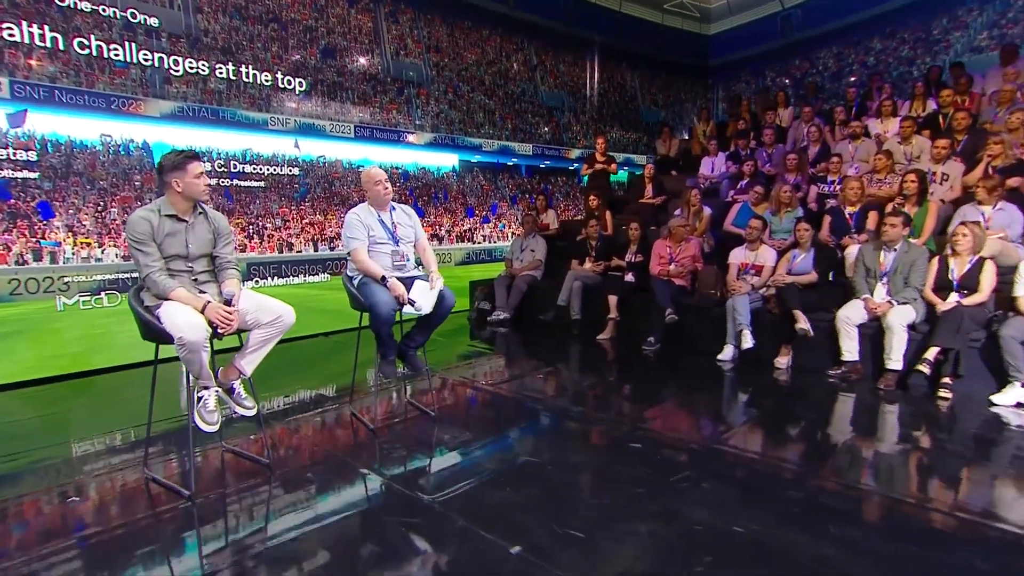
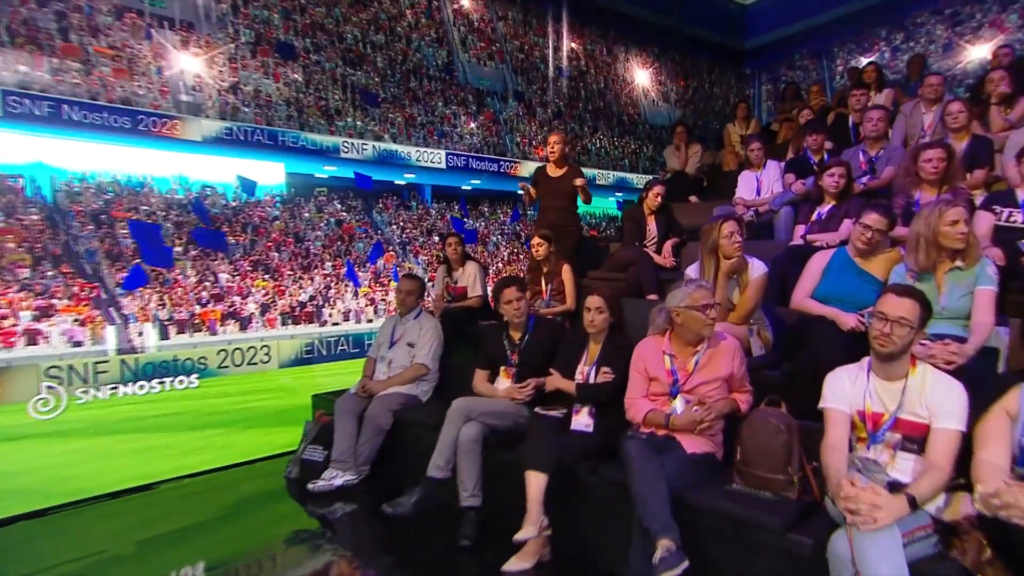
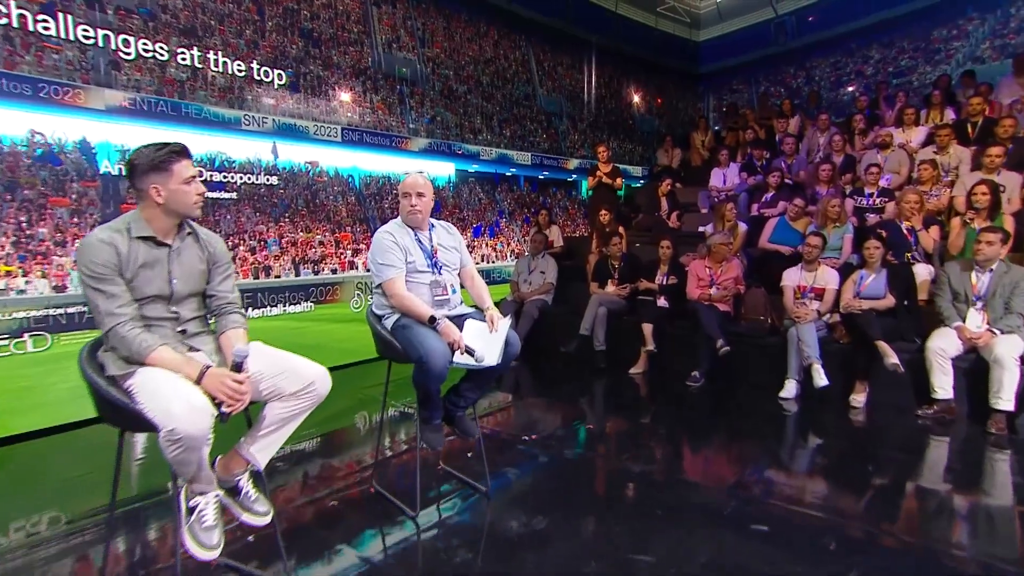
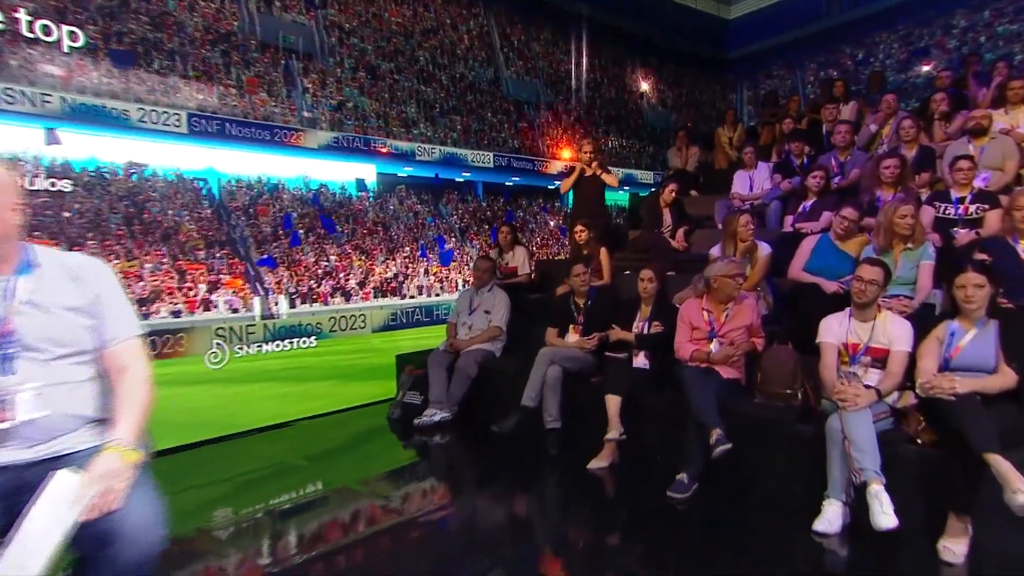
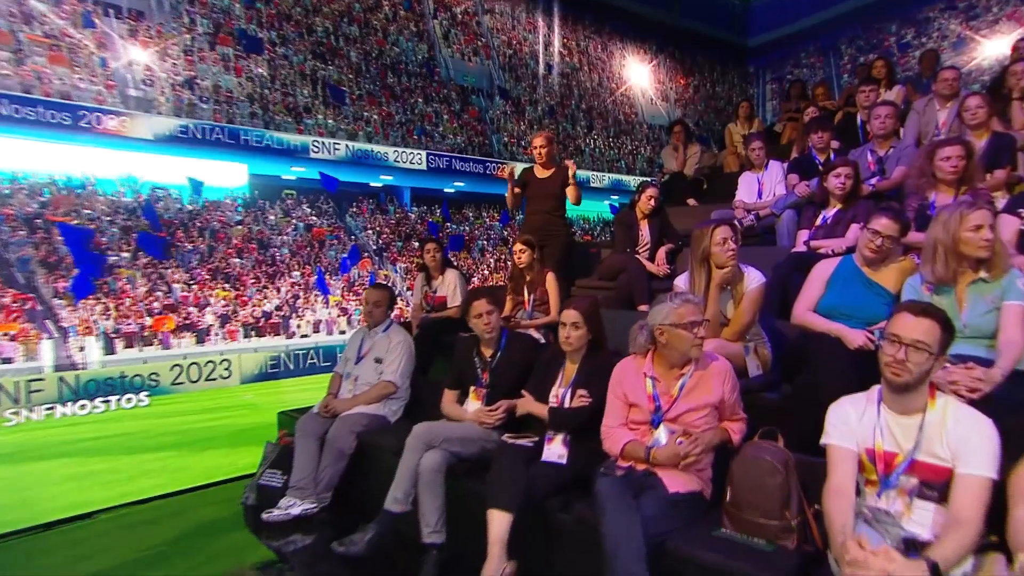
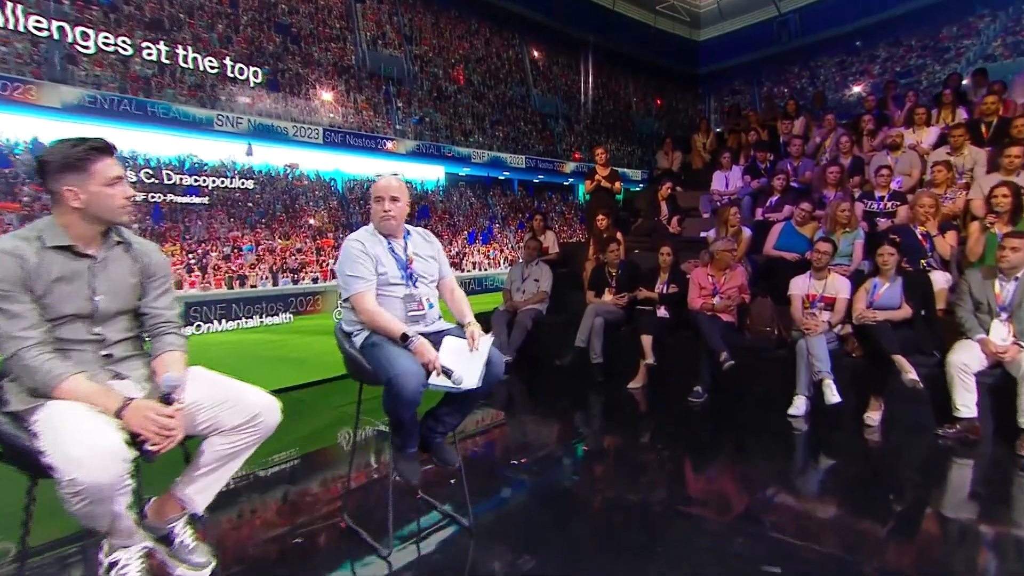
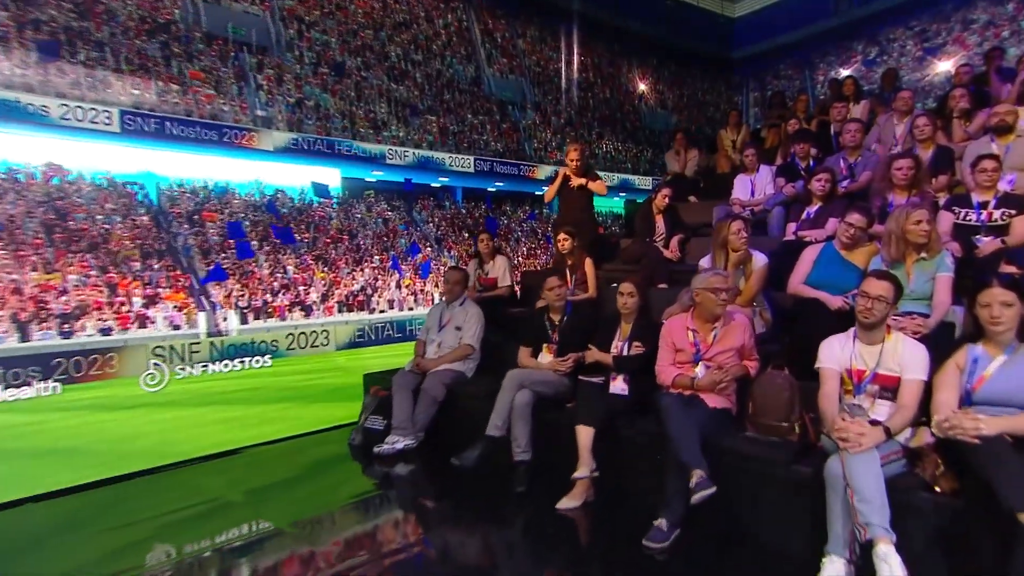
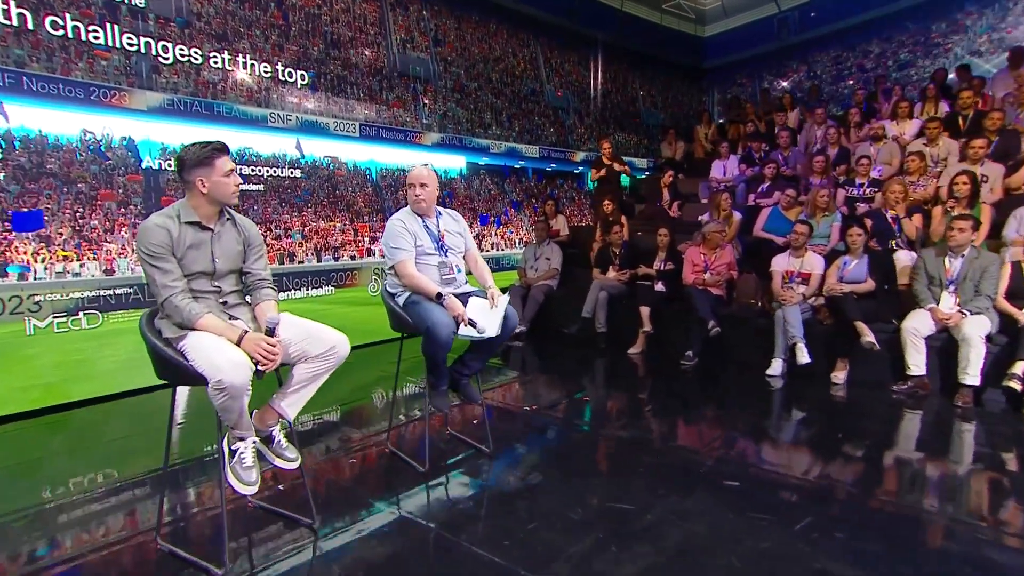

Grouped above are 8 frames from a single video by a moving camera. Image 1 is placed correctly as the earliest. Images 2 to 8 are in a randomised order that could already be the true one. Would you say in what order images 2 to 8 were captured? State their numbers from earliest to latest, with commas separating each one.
8, 3, 6, 4, 7, 2, 5
